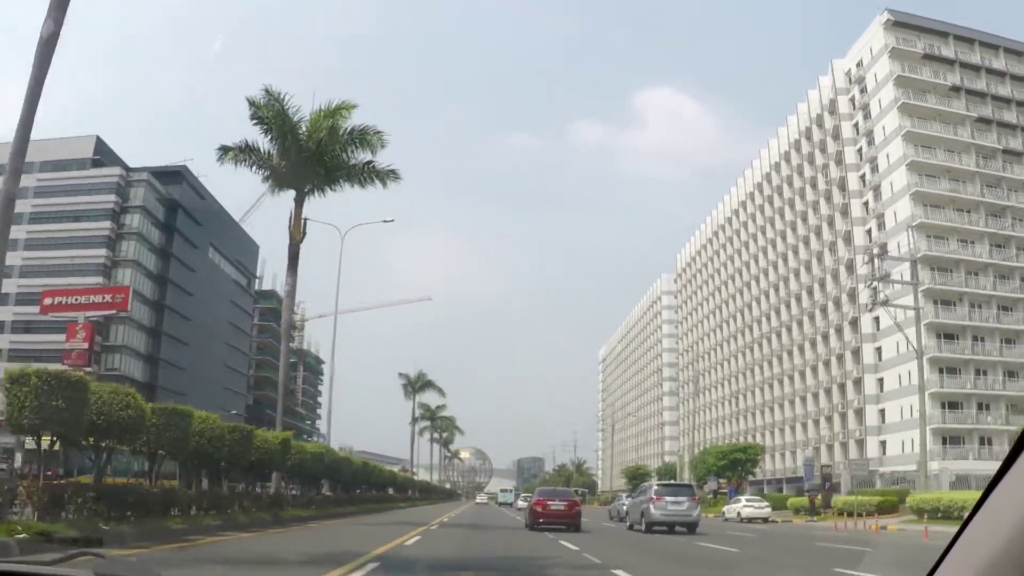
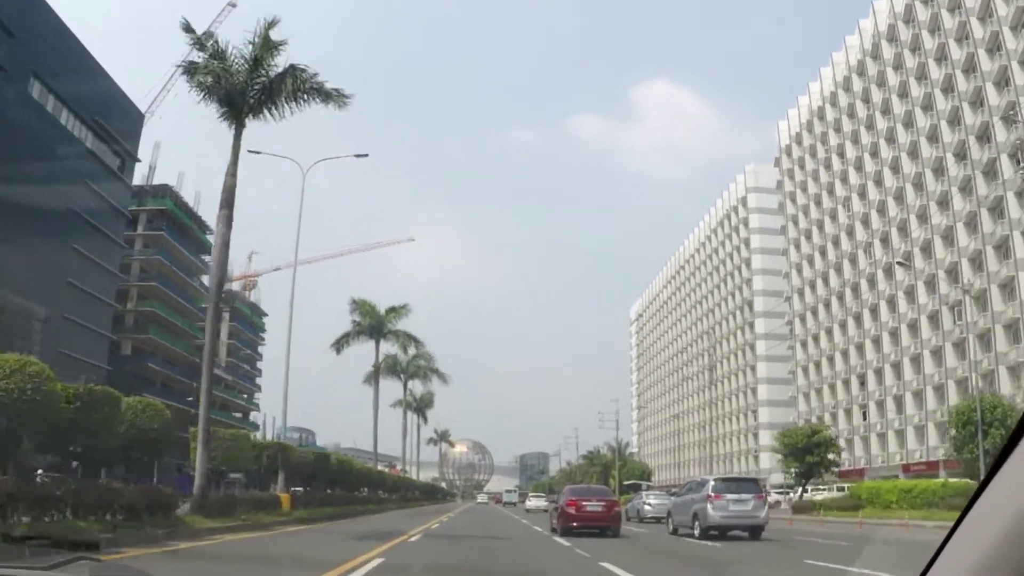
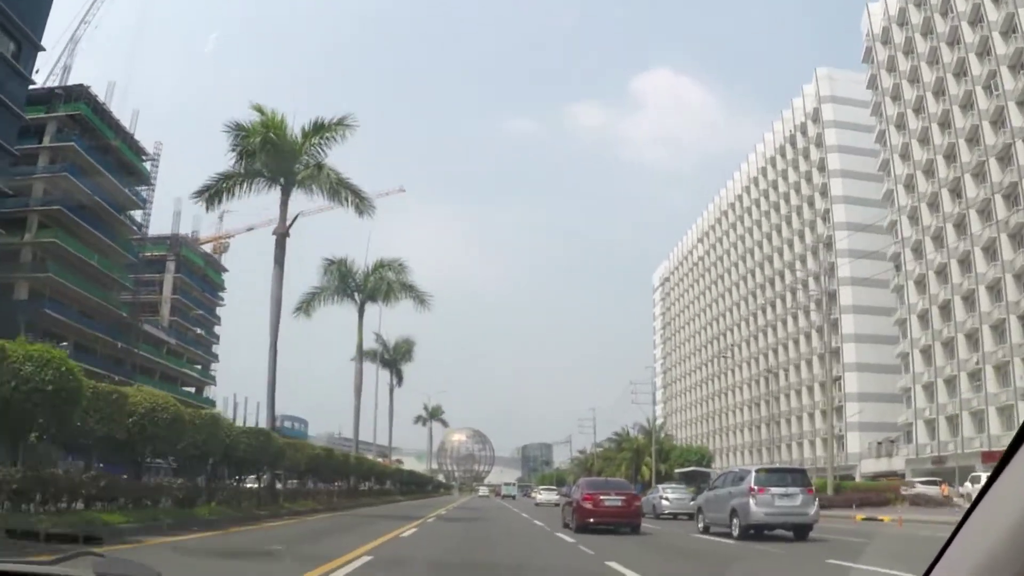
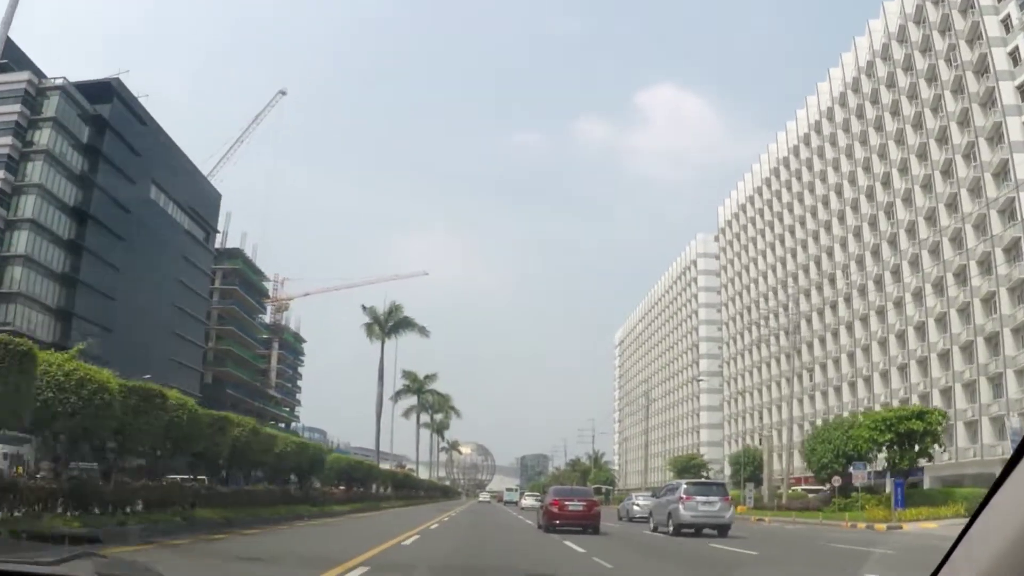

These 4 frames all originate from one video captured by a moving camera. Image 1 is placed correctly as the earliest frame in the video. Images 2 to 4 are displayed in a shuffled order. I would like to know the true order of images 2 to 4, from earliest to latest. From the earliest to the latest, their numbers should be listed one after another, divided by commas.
4, 2, 3
